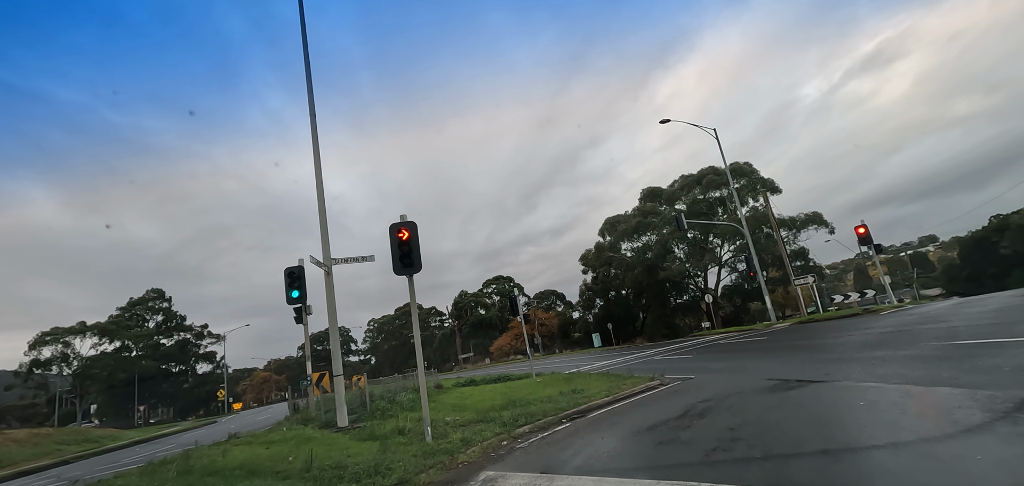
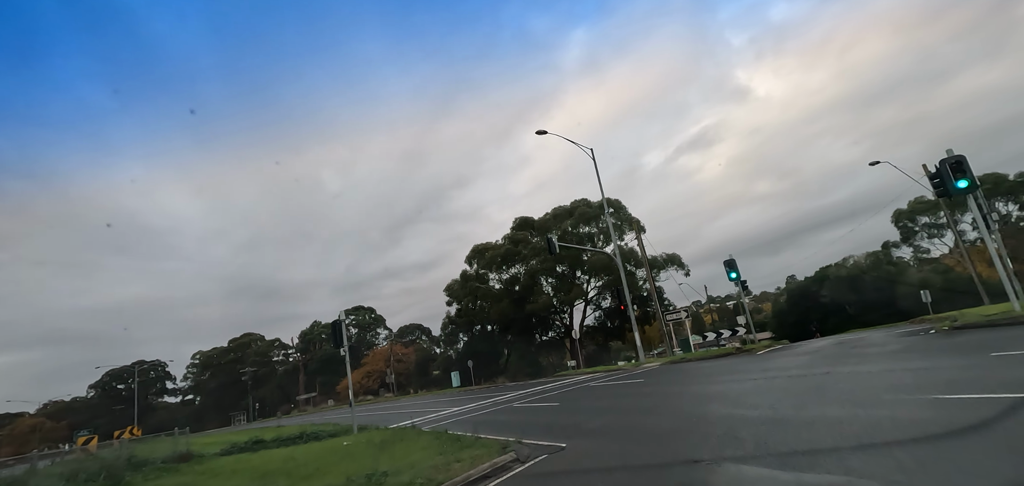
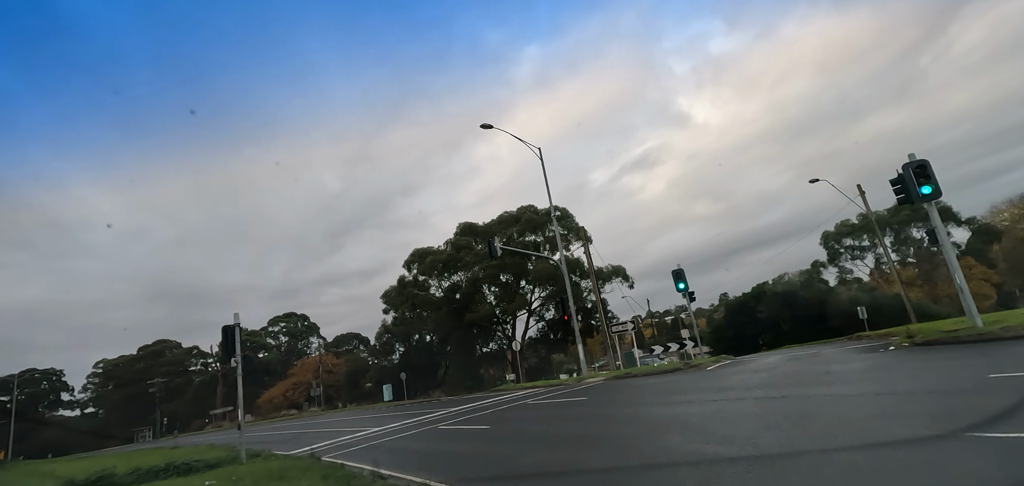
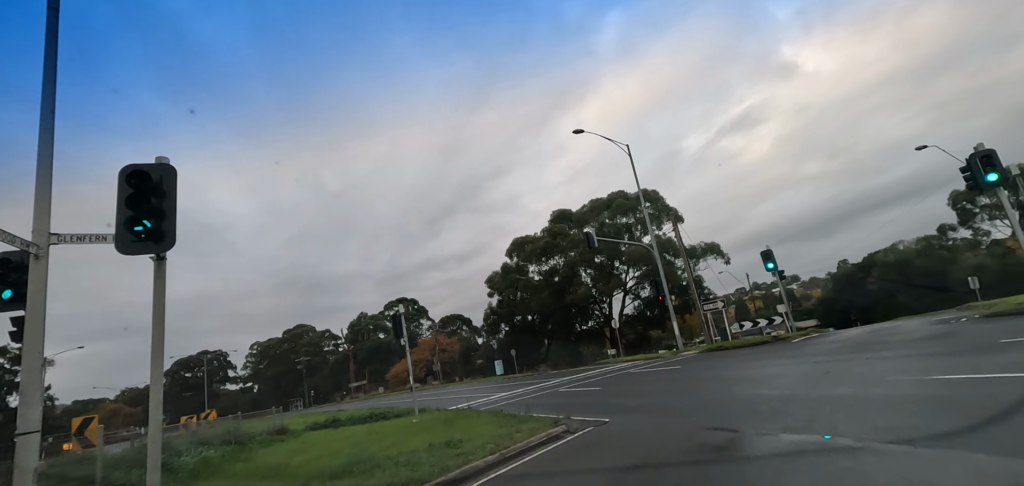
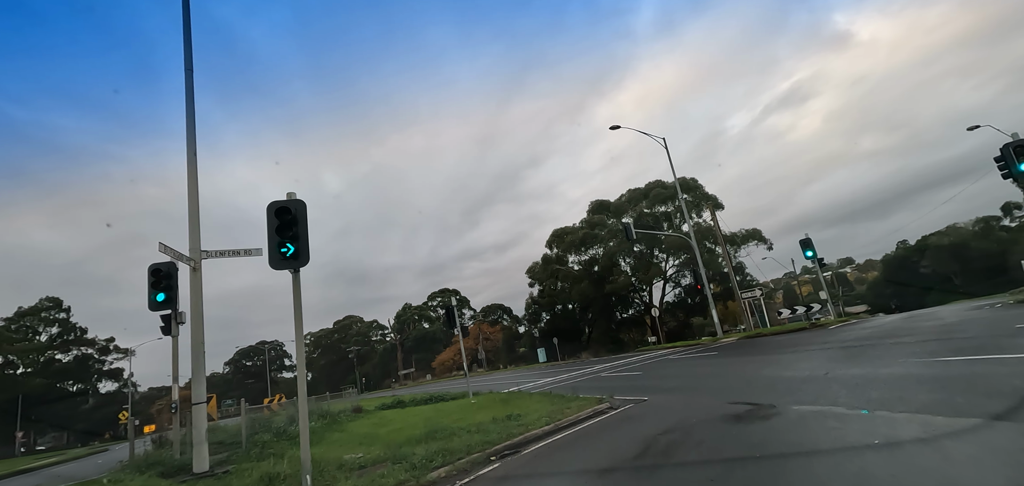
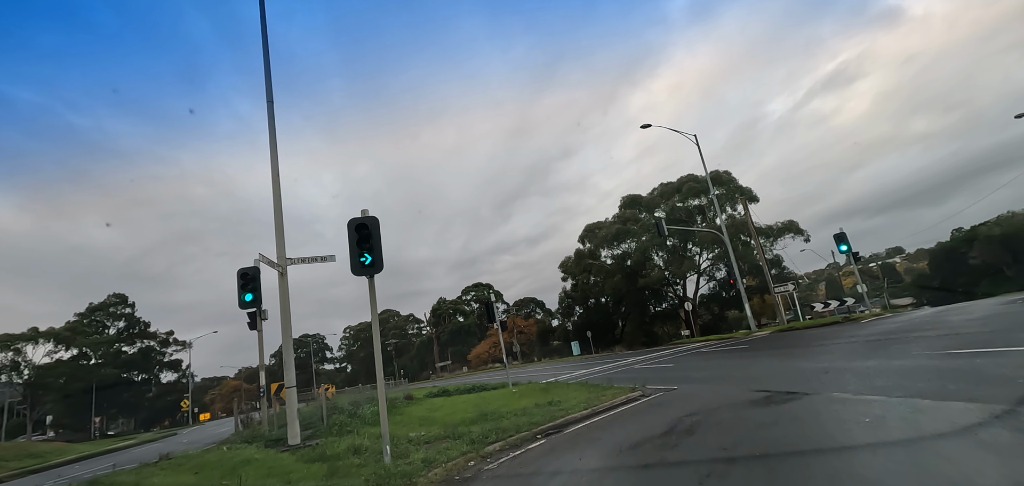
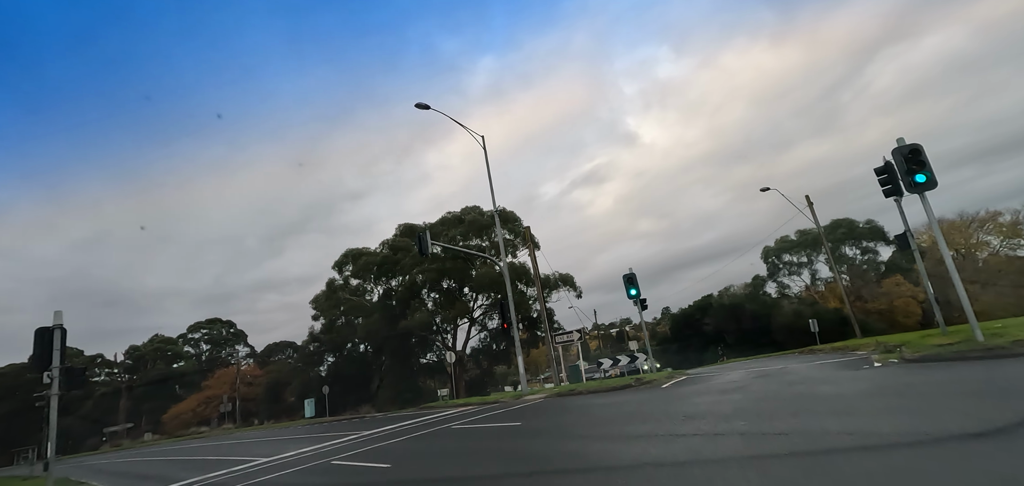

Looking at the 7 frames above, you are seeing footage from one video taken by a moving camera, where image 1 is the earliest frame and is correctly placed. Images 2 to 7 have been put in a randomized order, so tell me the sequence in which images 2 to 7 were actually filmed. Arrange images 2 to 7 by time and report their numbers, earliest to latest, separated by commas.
6, 5, 4, 2, 3, 7
